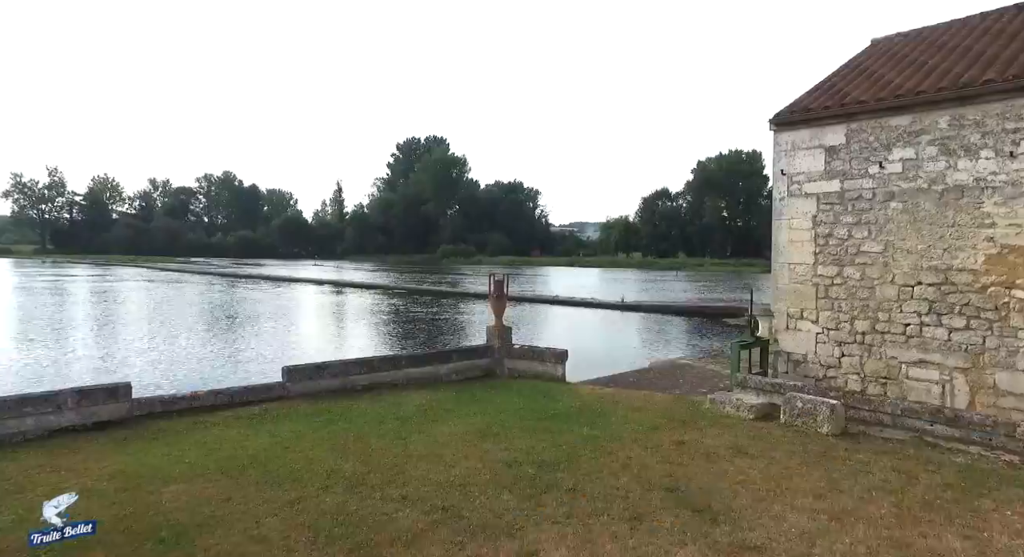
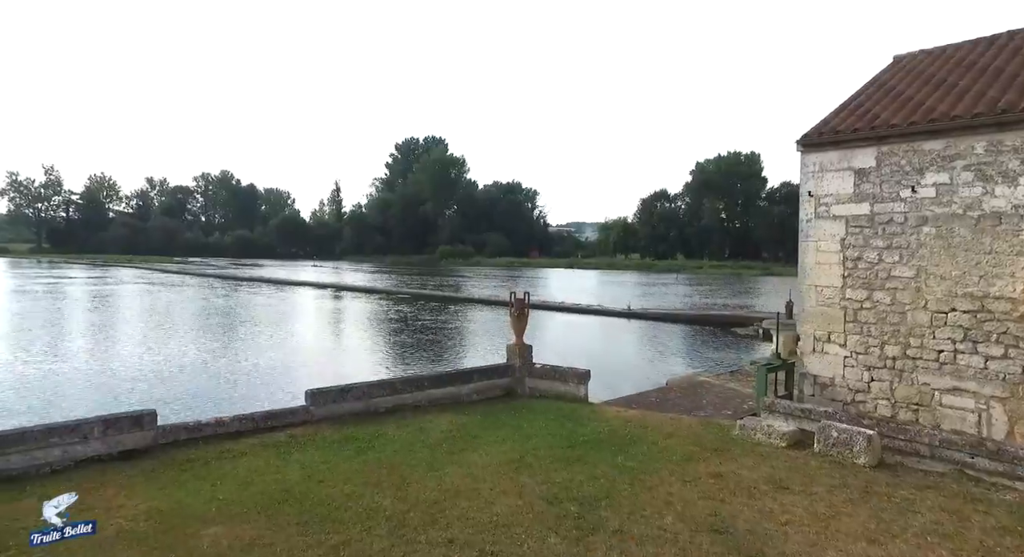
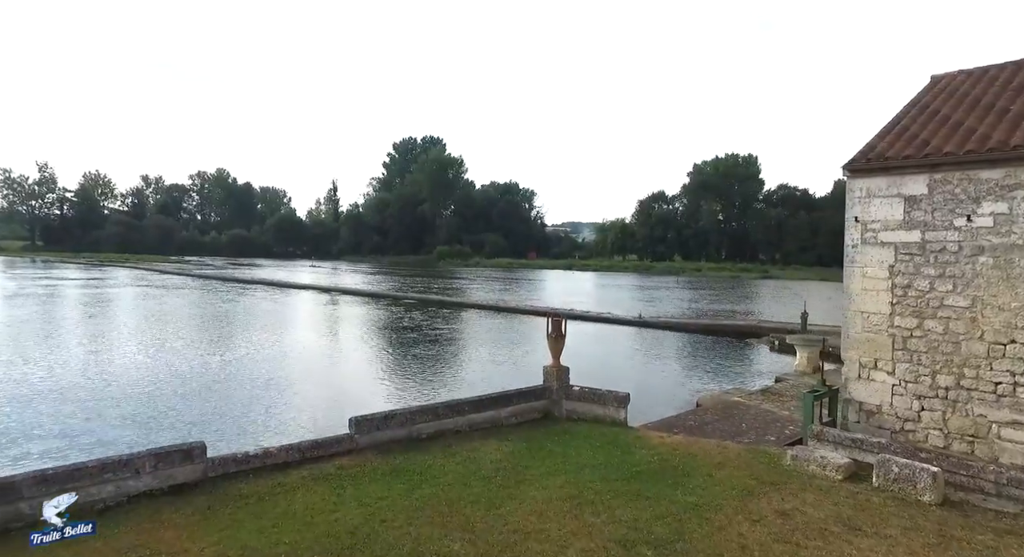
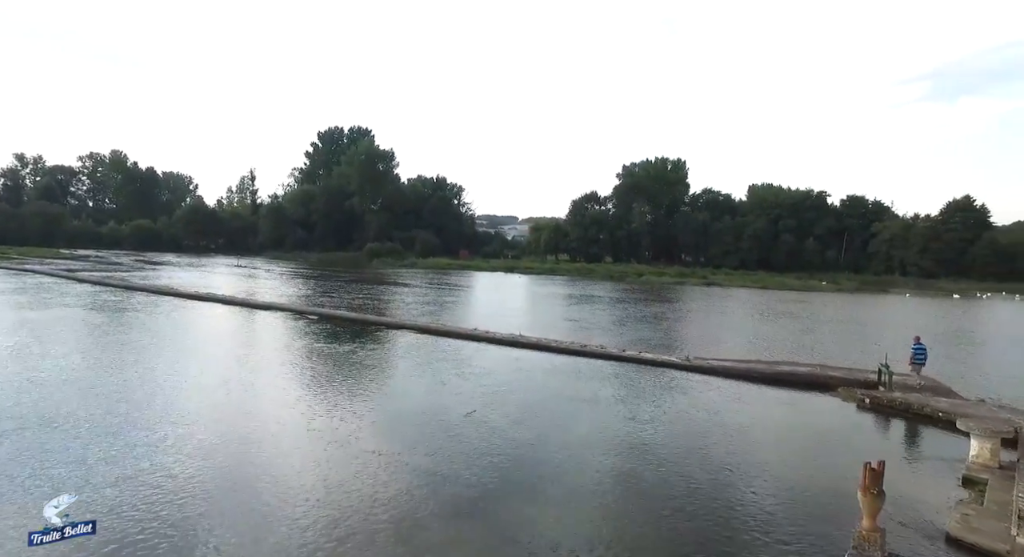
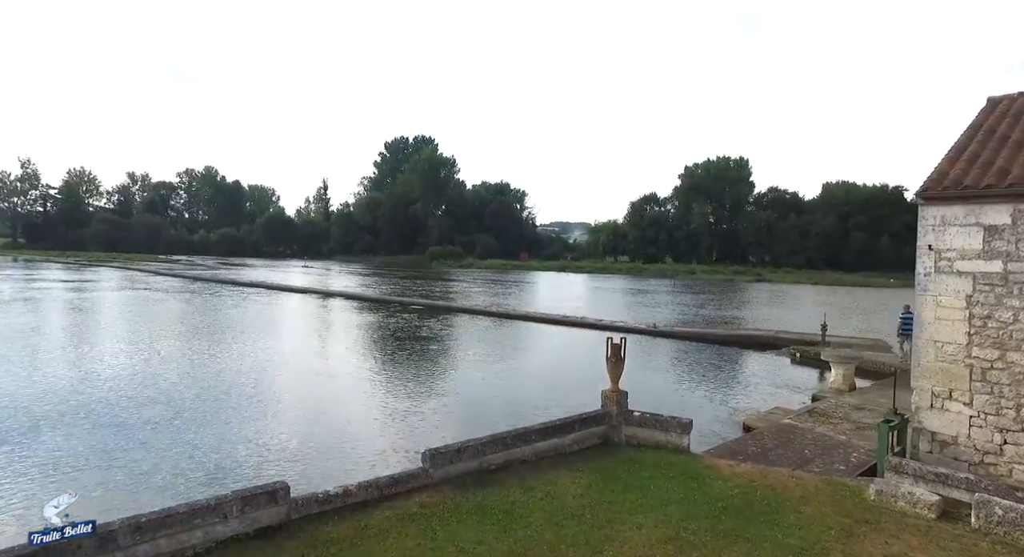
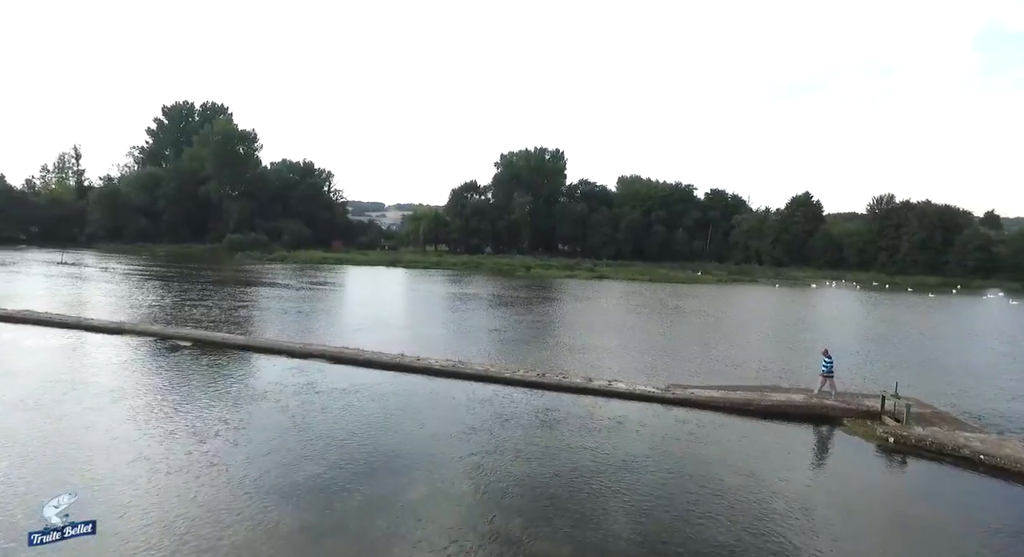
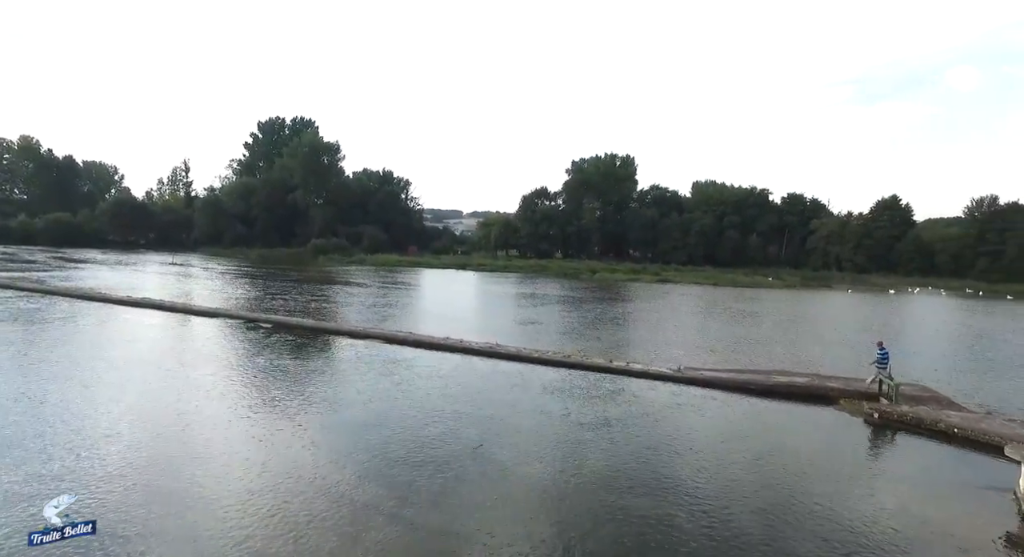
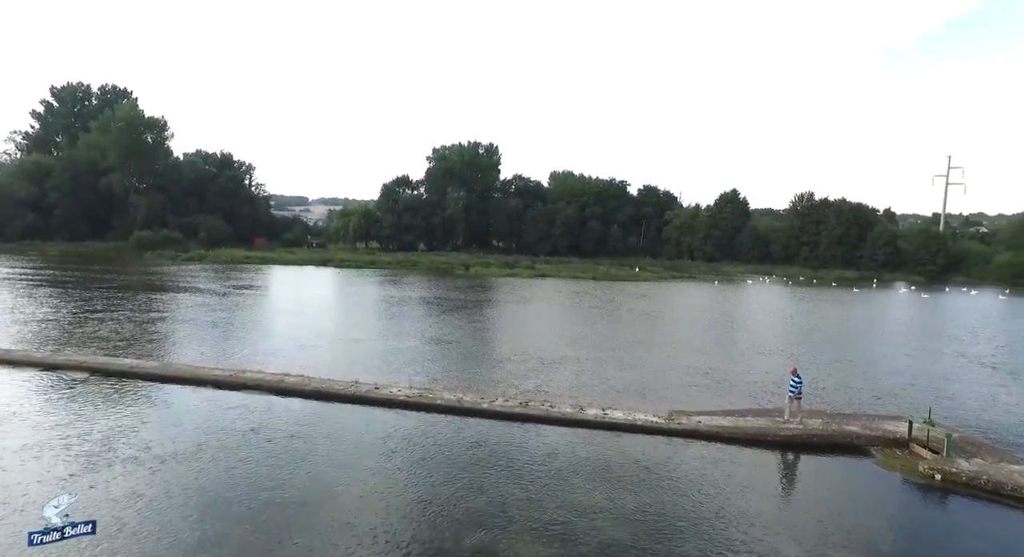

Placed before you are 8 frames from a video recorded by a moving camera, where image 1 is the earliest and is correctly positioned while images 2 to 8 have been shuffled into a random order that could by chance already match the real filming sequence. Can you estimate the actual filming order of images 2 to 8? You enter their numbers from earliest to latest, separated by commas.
2, 3, 5, 4, 7, 6, 8
